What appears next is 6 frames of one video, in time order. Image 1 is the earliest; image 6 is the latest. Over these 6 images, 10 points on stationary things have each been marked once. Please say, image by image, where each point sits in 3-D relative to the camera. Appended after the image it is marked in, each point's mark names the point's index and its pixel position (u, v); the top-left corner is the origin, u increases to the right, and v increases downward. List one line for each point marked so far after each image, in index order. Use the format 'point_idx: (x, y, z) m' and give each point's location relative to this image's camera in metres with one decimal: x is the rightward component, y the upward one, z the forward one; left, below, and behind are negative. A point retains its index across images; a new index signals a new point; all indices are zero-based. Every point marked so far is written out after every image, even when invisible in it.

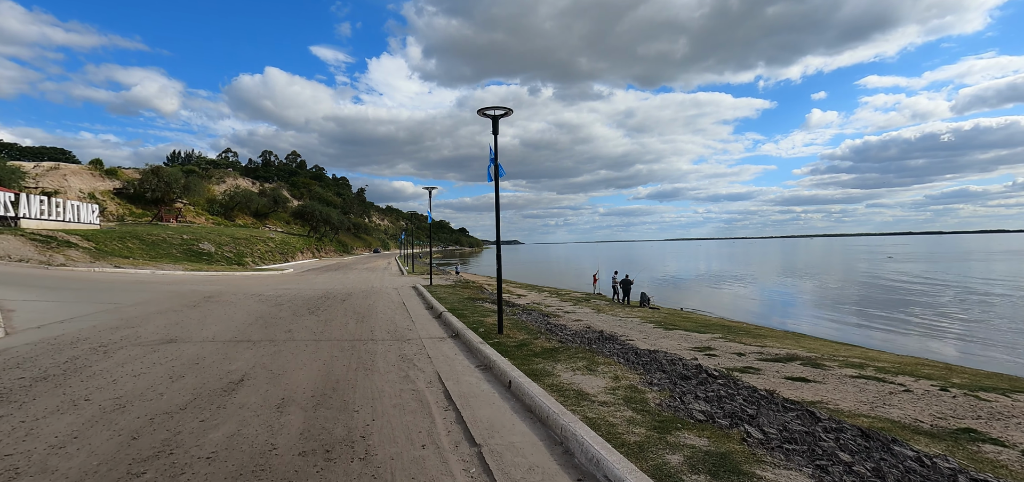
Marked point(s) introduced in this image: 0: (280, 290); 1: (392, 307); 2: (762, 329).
0: (-8.9, -1.9, +18.6) m
1: (-3.3, -1.8, +13.3) m
2: (+9.4, -3.3, +18.0) m
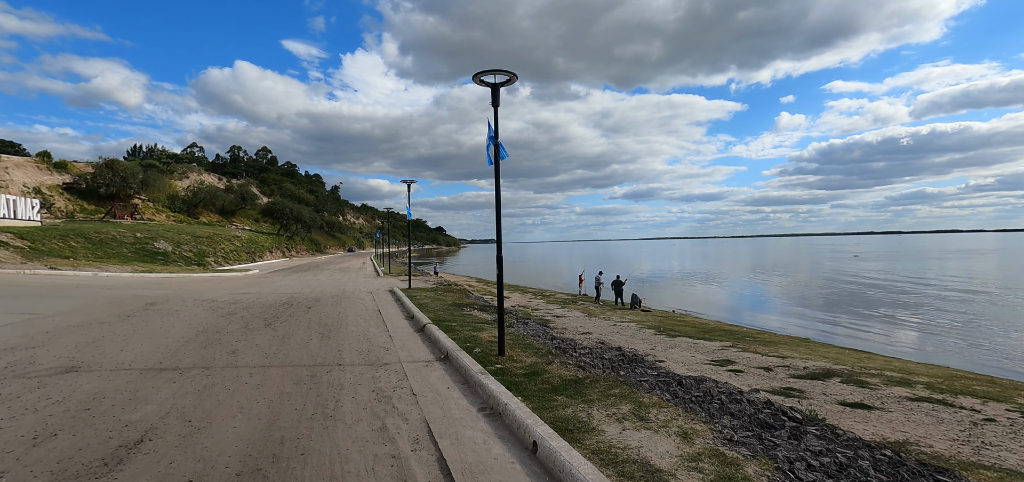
0: (-9.3, -1.9, +16.4) m
1: (-3.5, -1.8, +11.5) m
2: (+8.9, -3.3, +16.7) m
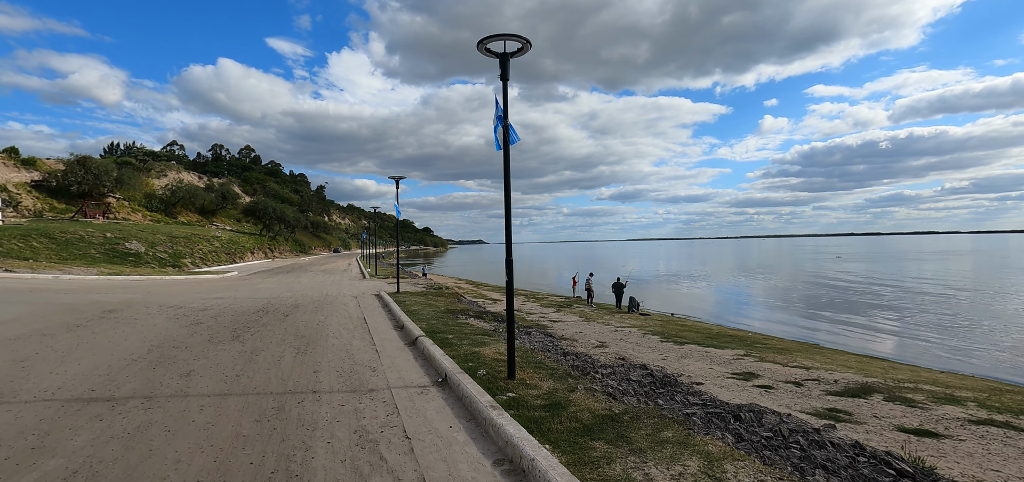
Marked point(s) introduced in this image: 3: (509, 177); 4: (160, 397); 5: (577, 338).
0: (-9.4, -1.9, +15.0) m
1: (-3.4, -1.8, +10.2) m
2: (+8.8, -3.3, +15.8) m
3: (0.0, +0.9, +6.8) m
4: (-3.9, -1.7, +5.4) m
5: (+1.4, -2.2, +10.9) m
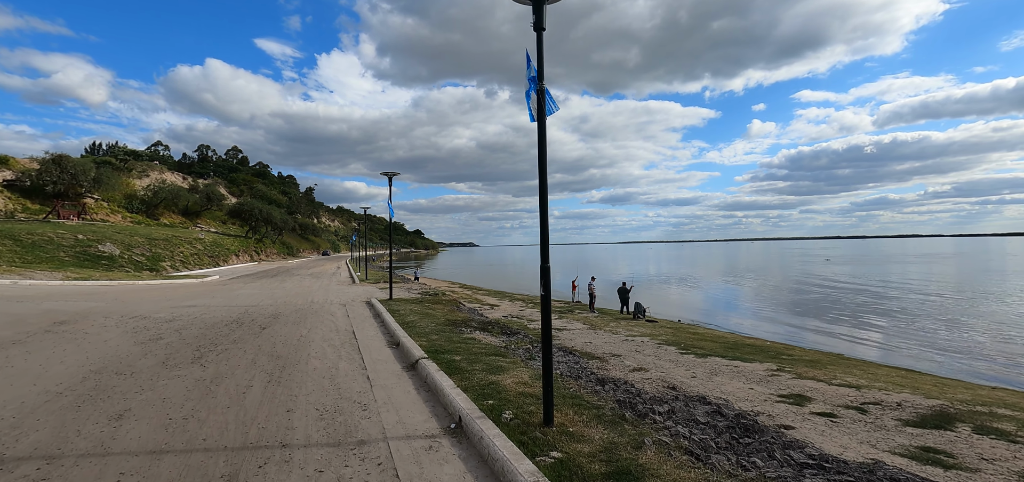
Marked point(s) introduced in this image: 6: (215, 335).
0: (-9.2, -1.9, +13.4) m
1: (-3.2, -1.8, +8.7) m
2: (+9.0, -3.4, +14.6) m
3: (+0.3, +0.9, +5.4) m
4: (-3.6, -1.7, +3.9) m
5: (+1.7, -2.2, +9.5) m
6: (-5.8, -1.8, +9.4) m
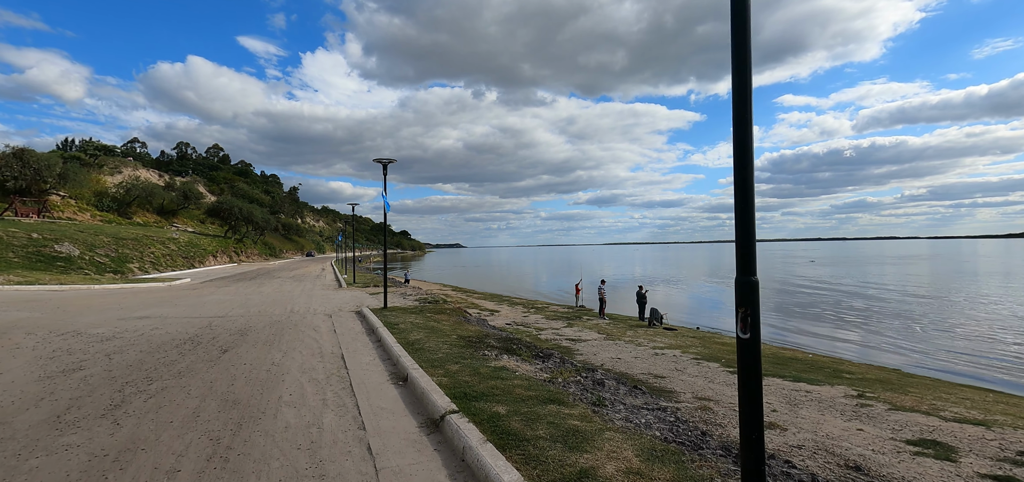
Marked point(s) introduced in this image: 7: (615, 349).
0: (-8.8, -1.9, +11.0) m
1: (-2.6, -1.8, +6.4) m
2: (+9.4, -3.4, +12.6) m
3: (+1.0, +1.0, +3.2) m
4: (-2.8, -1.7, +1.6) m
5: (+2.3, -2.2, +7.3) m
6: (-5.2, -1.8, +7.1) m
7: (+3.2, -3.3, +14.9) m
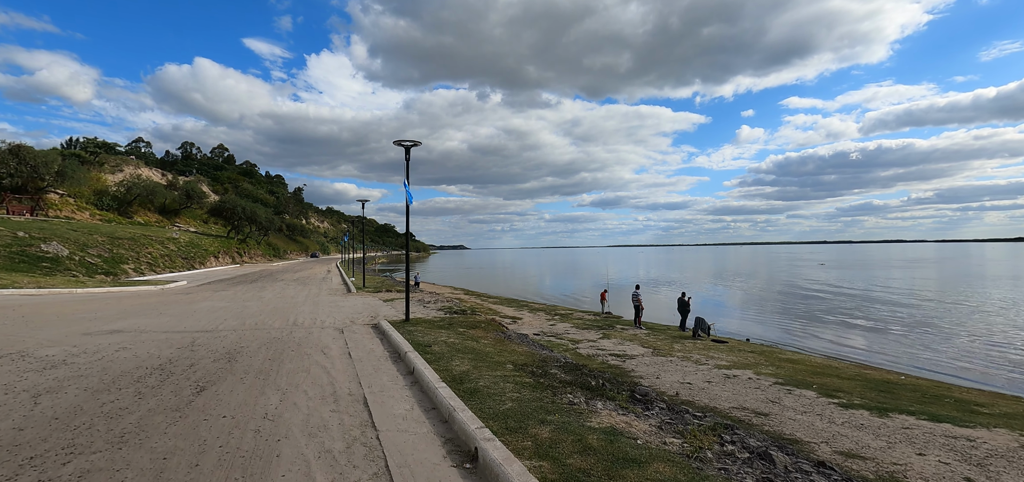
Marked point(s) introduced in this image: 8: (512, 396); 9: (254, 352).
0: (-7.7, -1.8, +8.8) m
1: (-1.5, -1.7, +4.2) m
2: (+10.5, -3.4, +10.2) m
3: (+2.0, +1.0, +1.0) m
4: (-1.8, -1.6, -0.7) m
5: (+3.3, -2.2, +5.0) m
6: (-4.2, -1.7, +4.8) m
7: (+4.3, -3.3, +12.6) m
8: (-0.1, -1.7, +5.4) m
9: (-4.2, -1.8, +7.9) m
